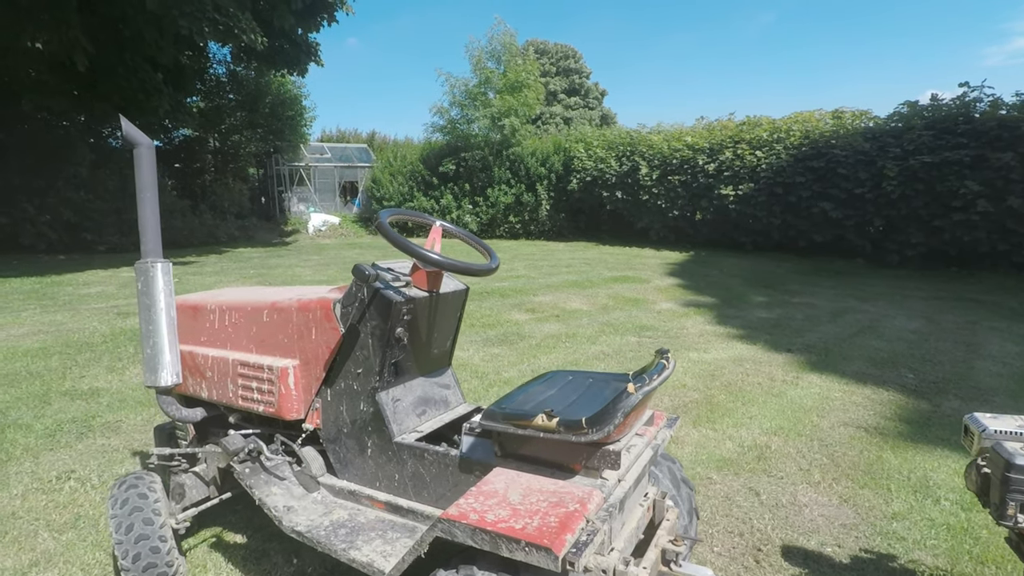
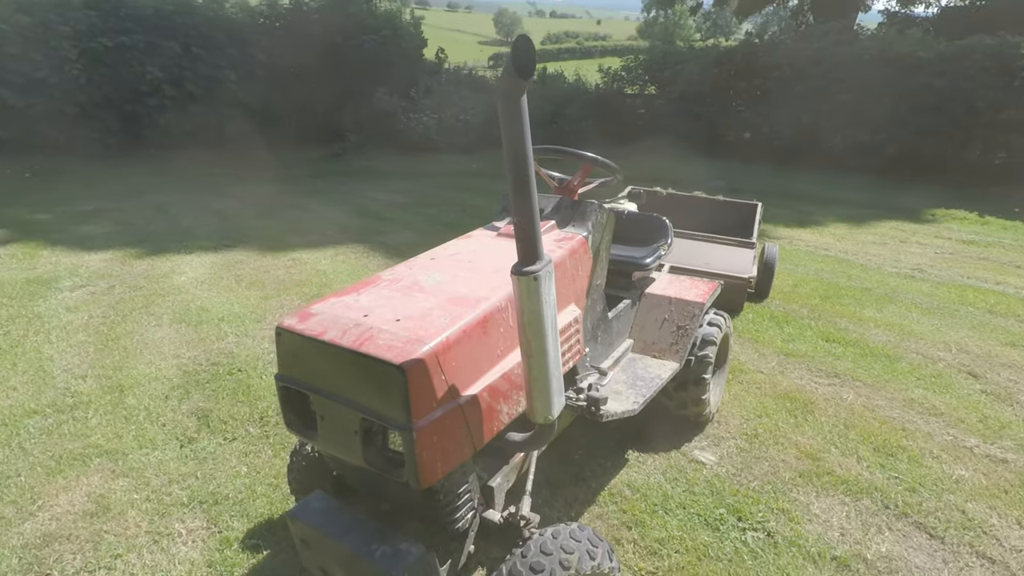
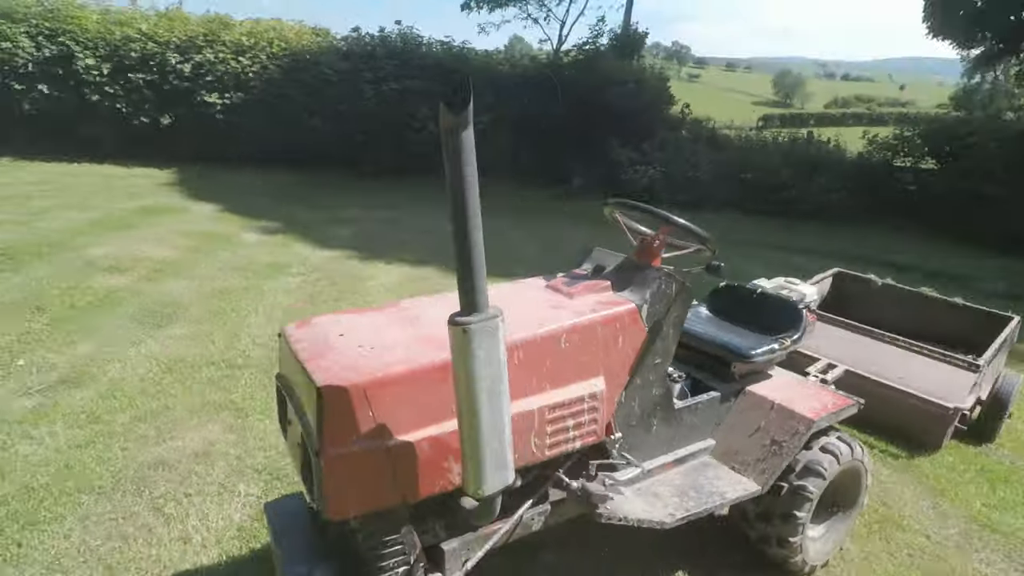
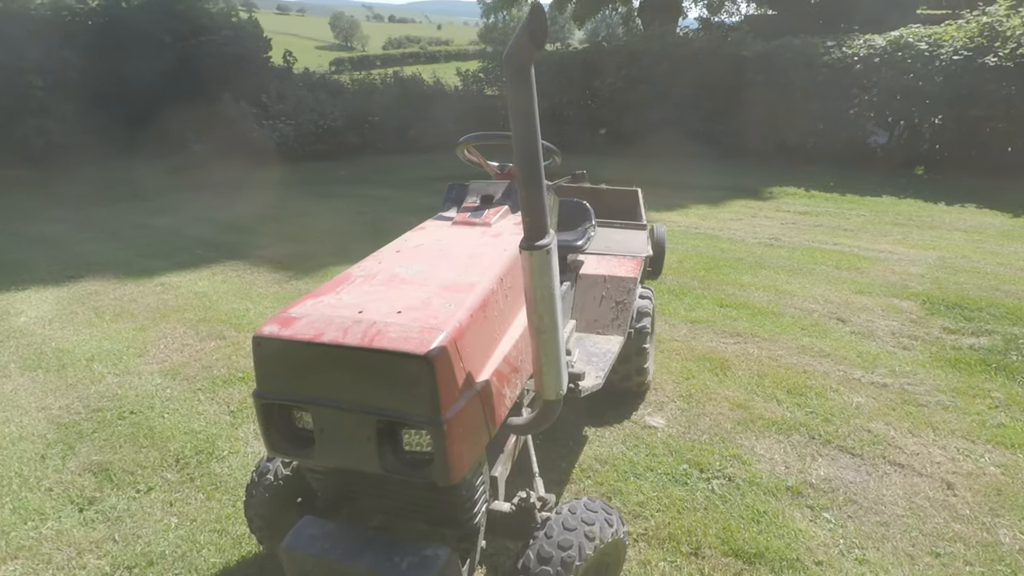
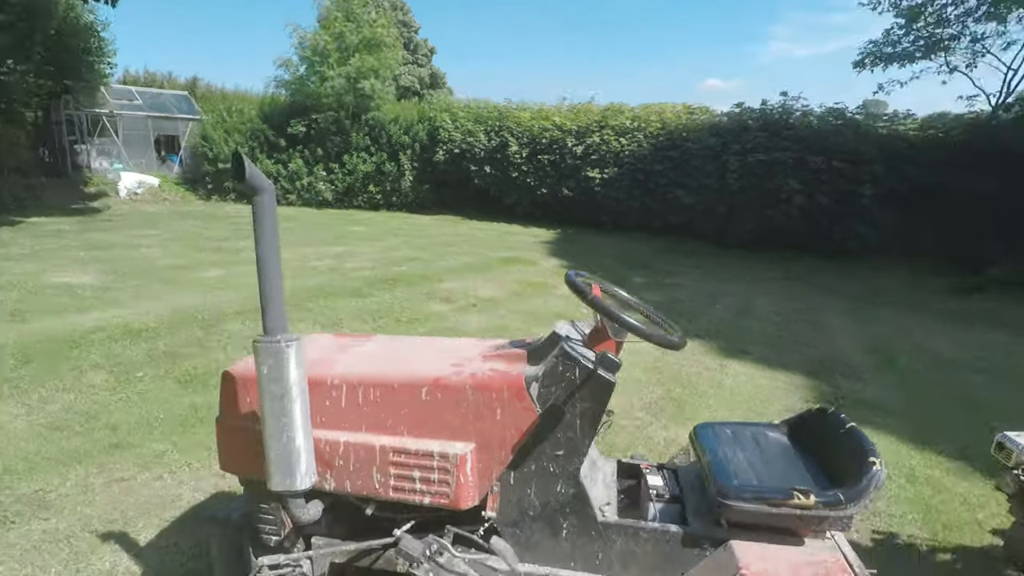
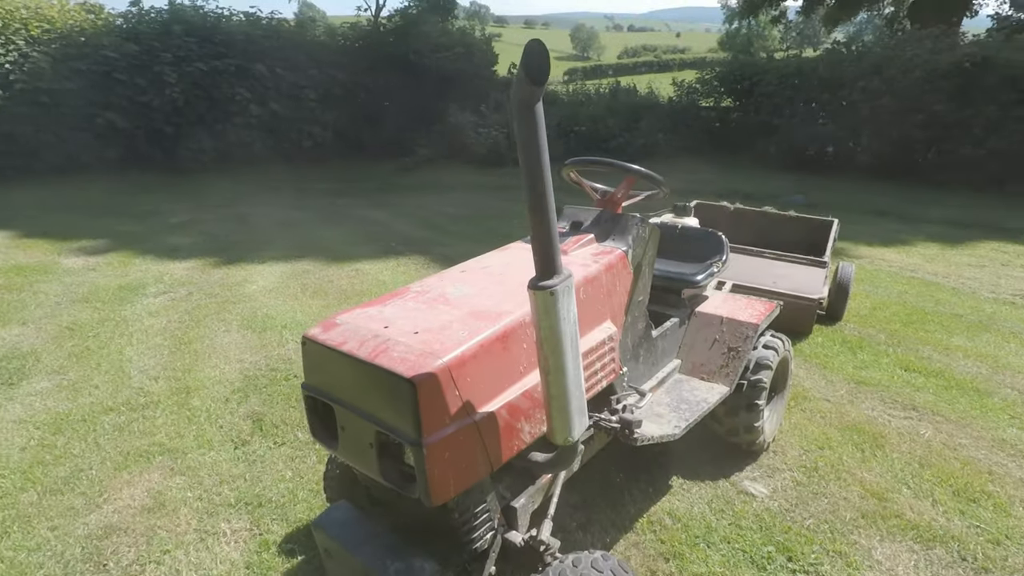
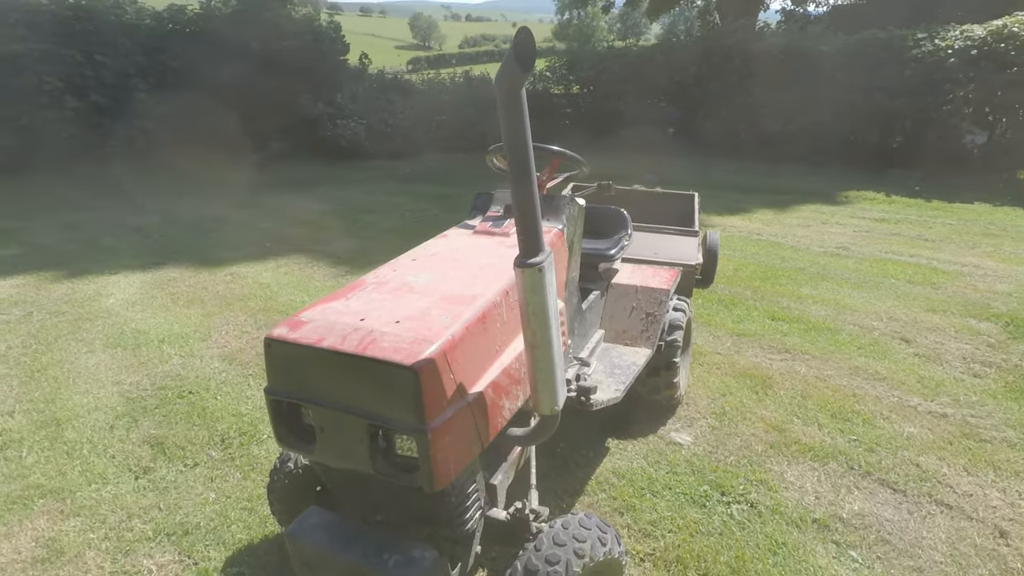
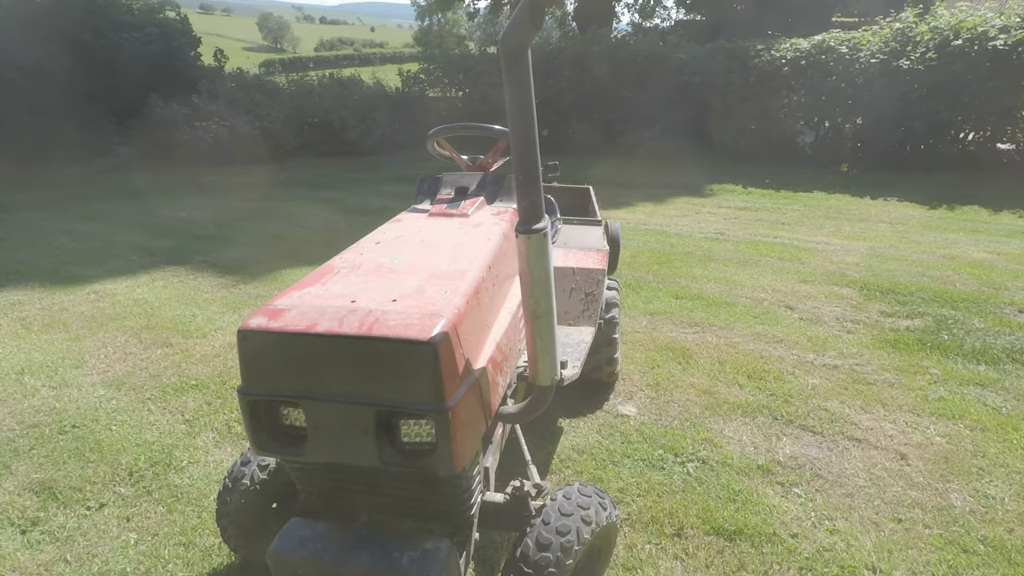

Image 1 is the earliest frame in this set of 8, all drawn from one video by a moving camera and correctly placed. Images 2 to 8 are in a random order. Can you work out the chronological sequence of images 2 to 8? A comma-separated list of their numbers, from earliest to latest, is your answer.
5, 3, 6, 2, 7, 4, 8
